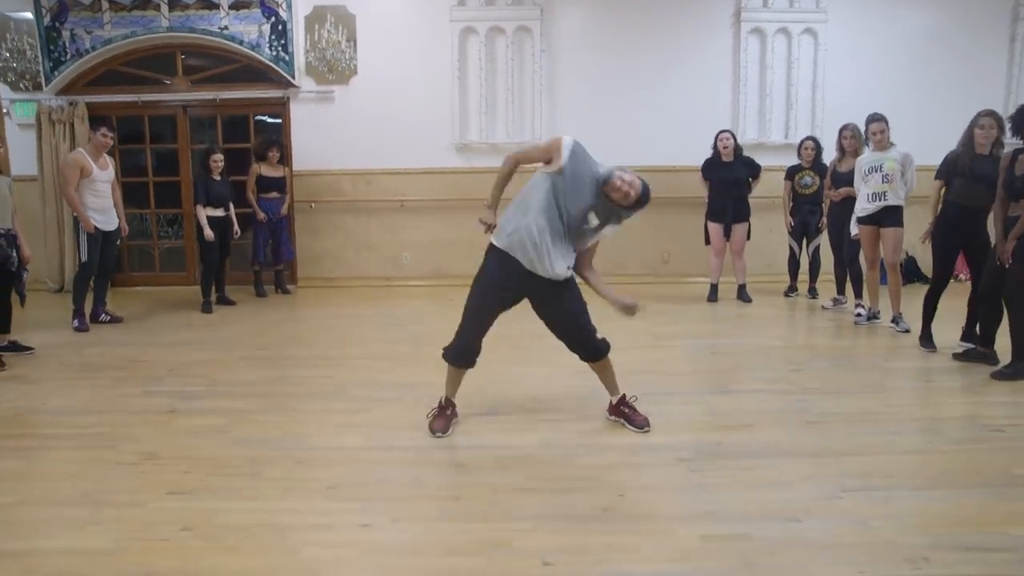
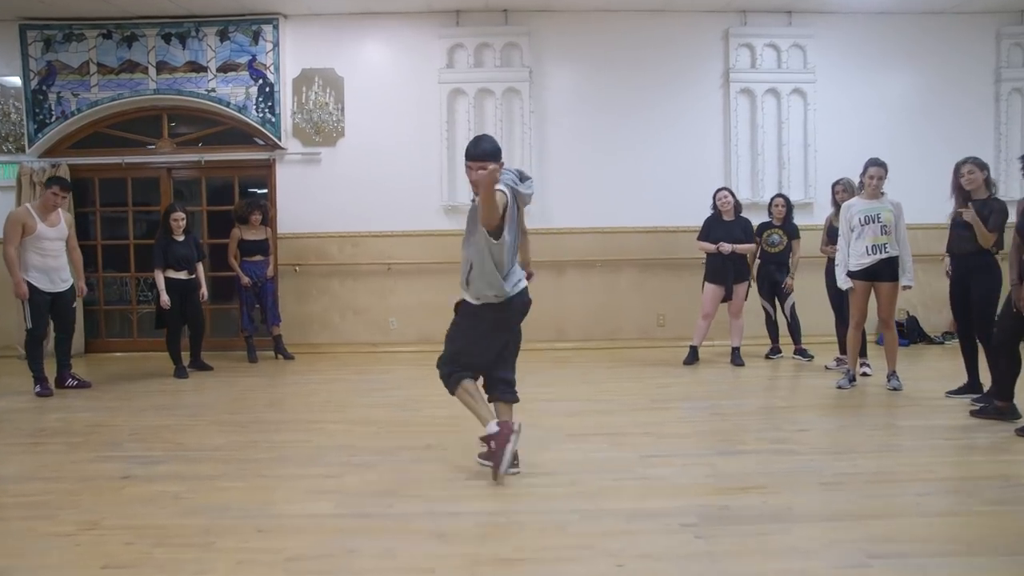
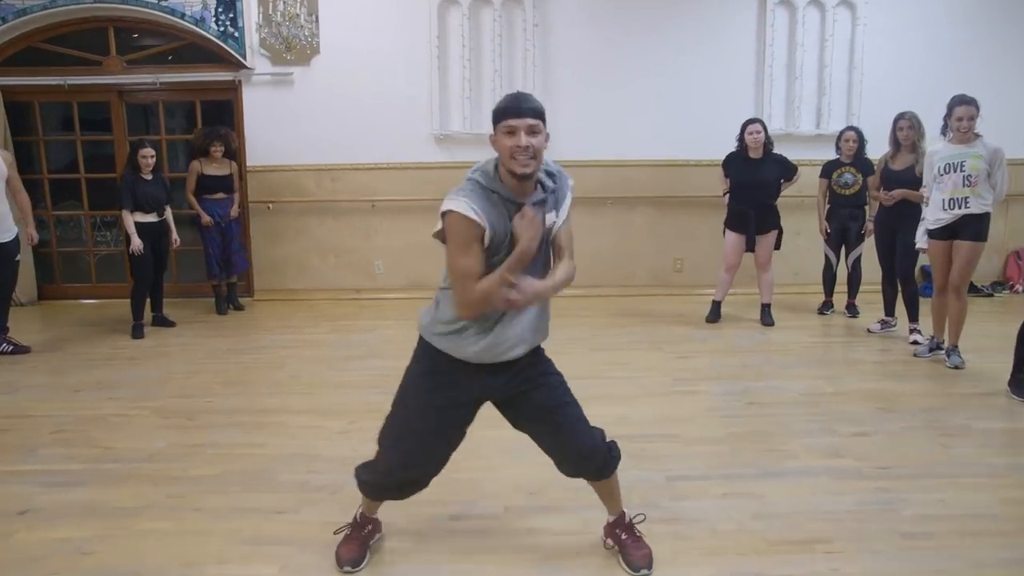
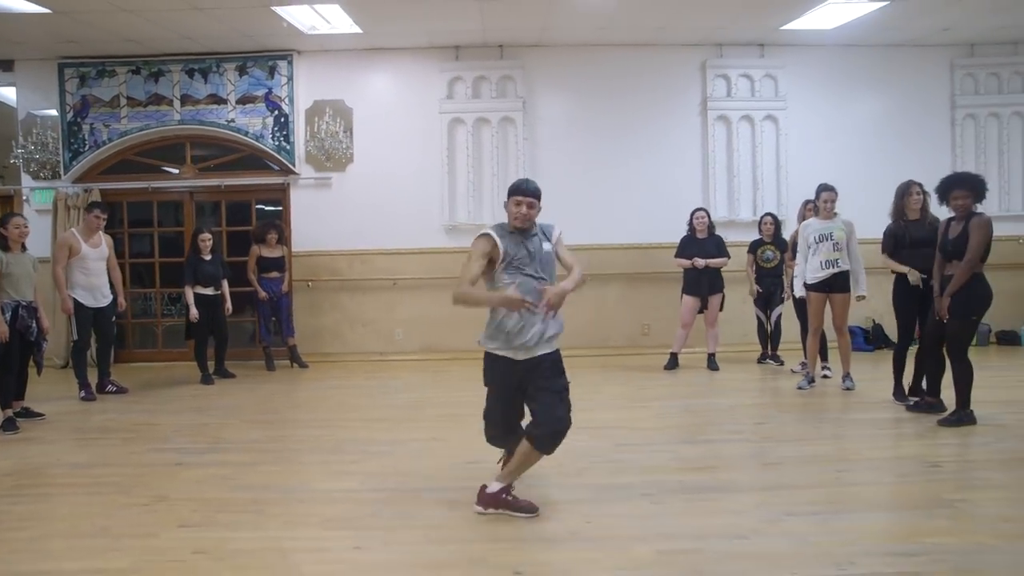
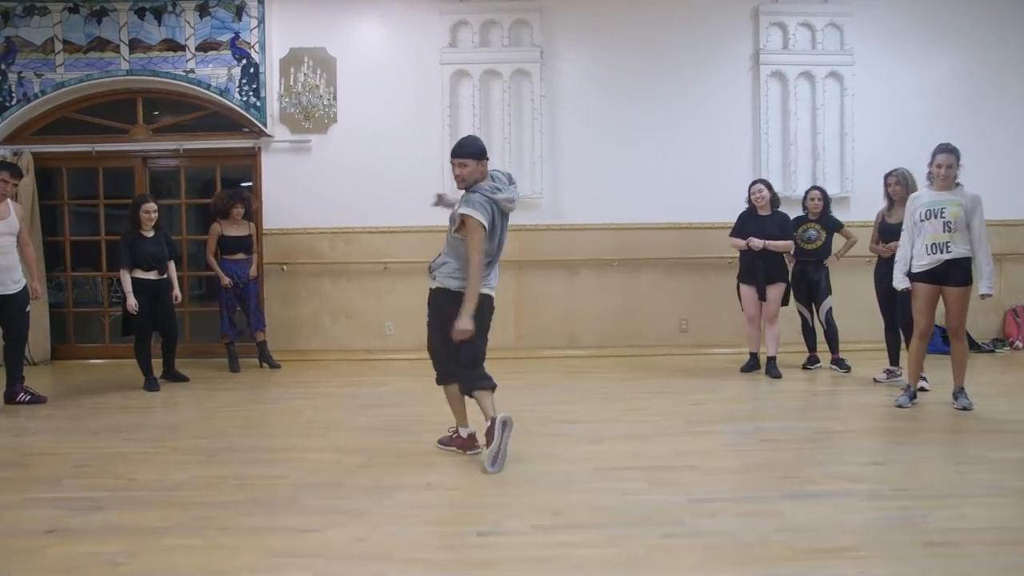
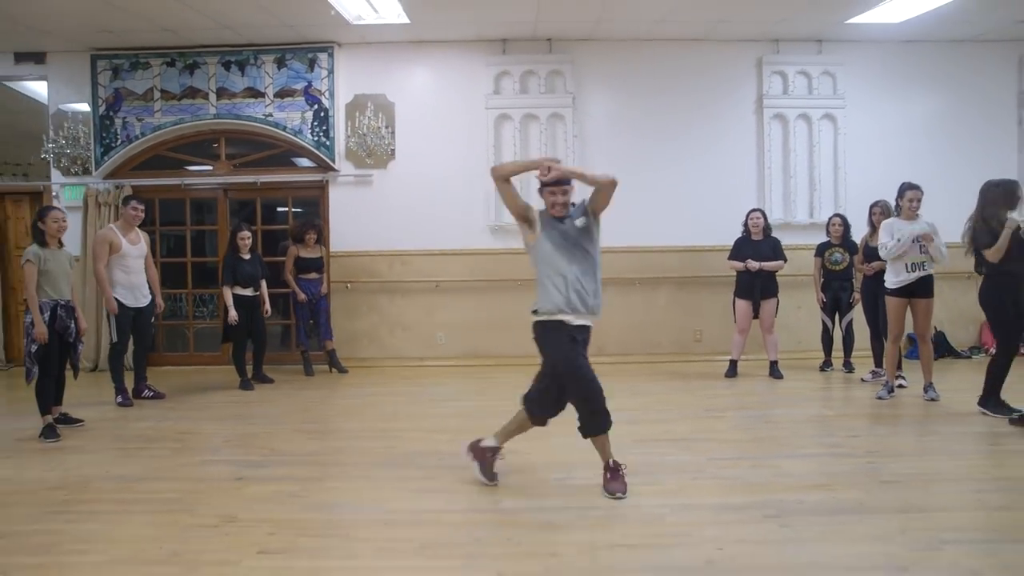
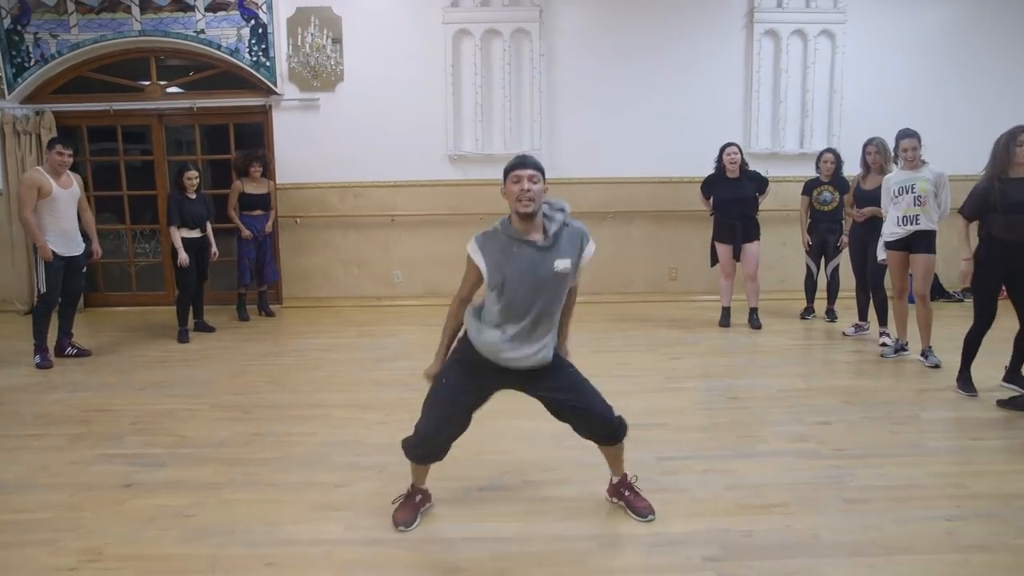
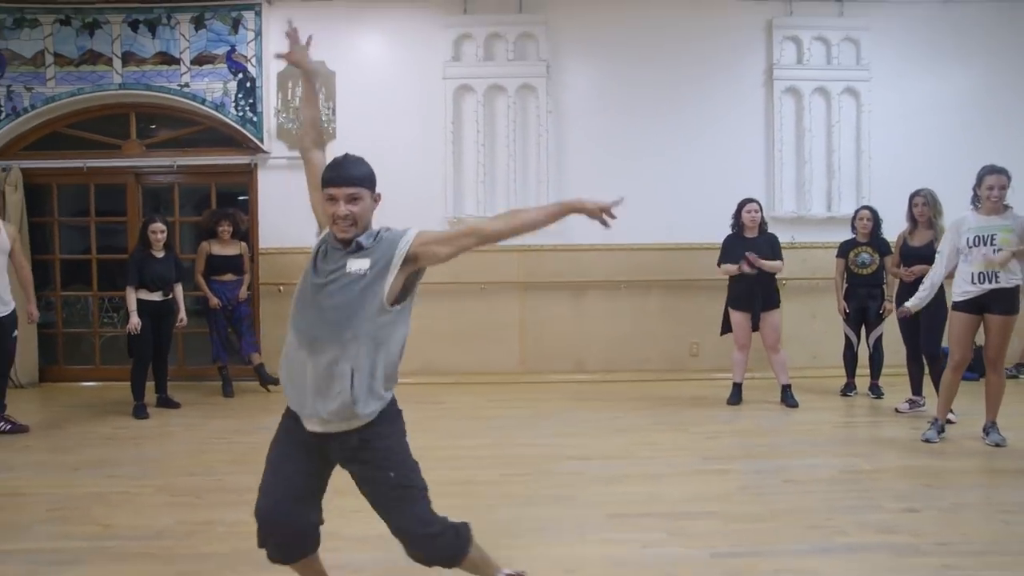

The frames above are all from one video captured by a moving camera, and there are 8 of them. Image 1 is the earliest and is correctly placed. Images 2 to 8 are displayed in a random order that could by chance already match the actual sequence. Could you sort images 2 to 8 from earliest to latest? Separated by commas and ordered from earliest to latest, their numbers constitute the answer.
7, 3, 8, 6, 4, 2, 5
